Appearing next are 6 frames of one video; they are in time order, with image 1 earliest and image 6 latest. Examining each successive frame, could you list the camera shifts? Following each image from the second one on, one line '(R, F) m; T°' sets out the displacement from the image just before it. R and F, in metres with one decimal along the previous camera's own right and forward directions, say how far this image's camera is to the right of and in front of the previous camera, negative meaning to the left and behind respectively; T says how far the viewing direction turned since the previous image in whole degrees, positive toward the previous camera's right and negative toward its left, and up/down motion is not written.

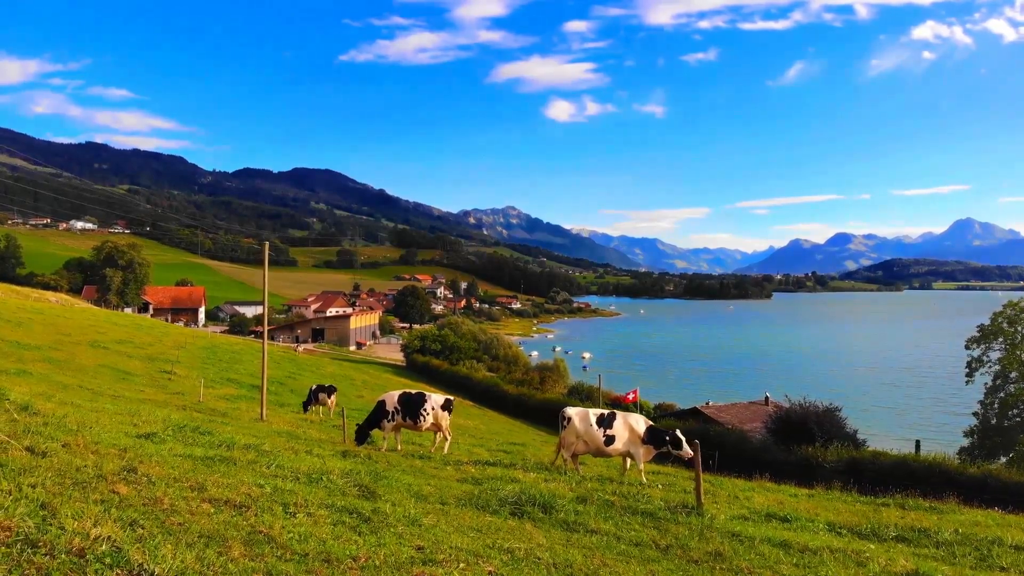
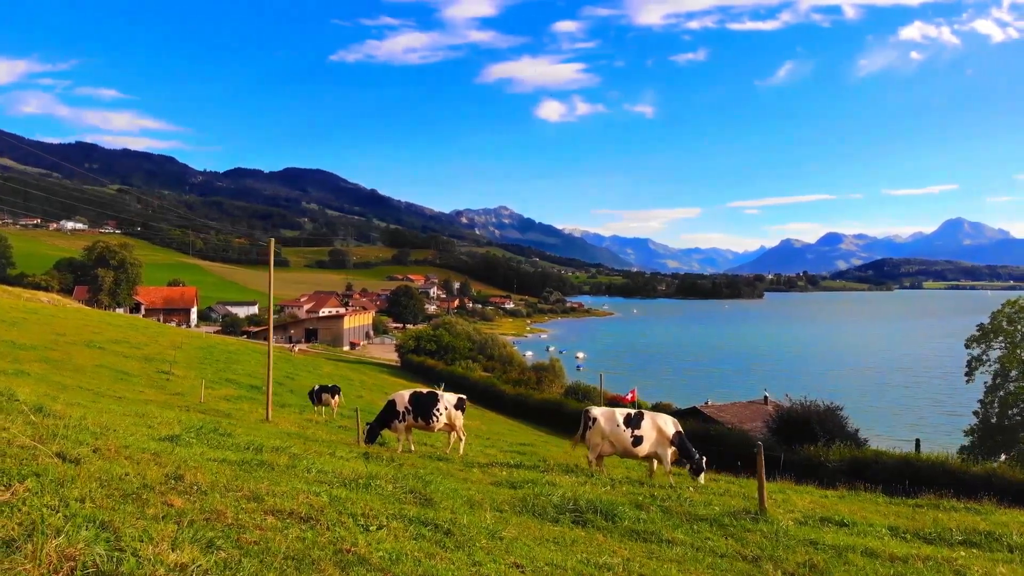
(-0.7, +0.5) m; 0°
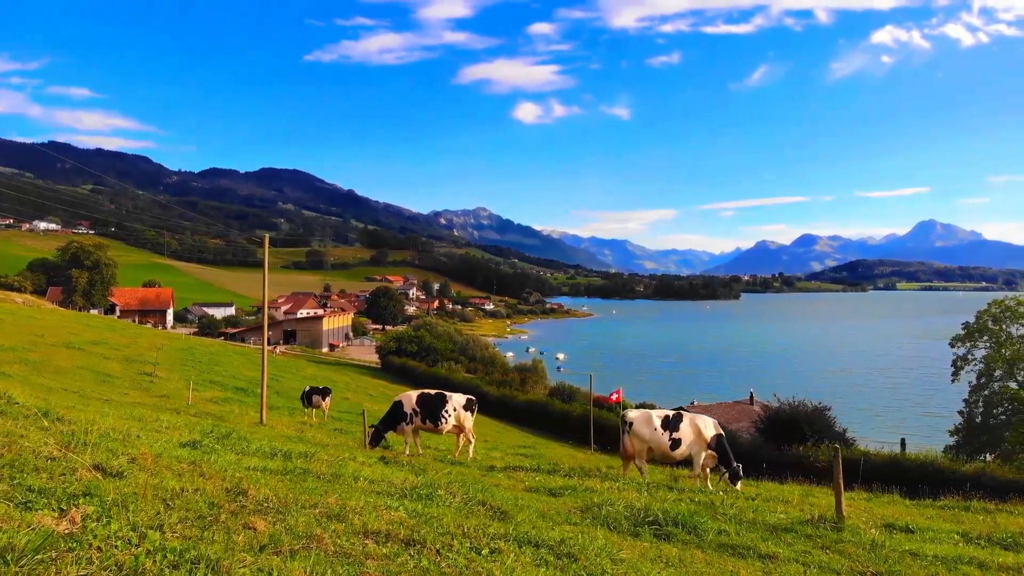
(-0.8, +0.6) m; +2°
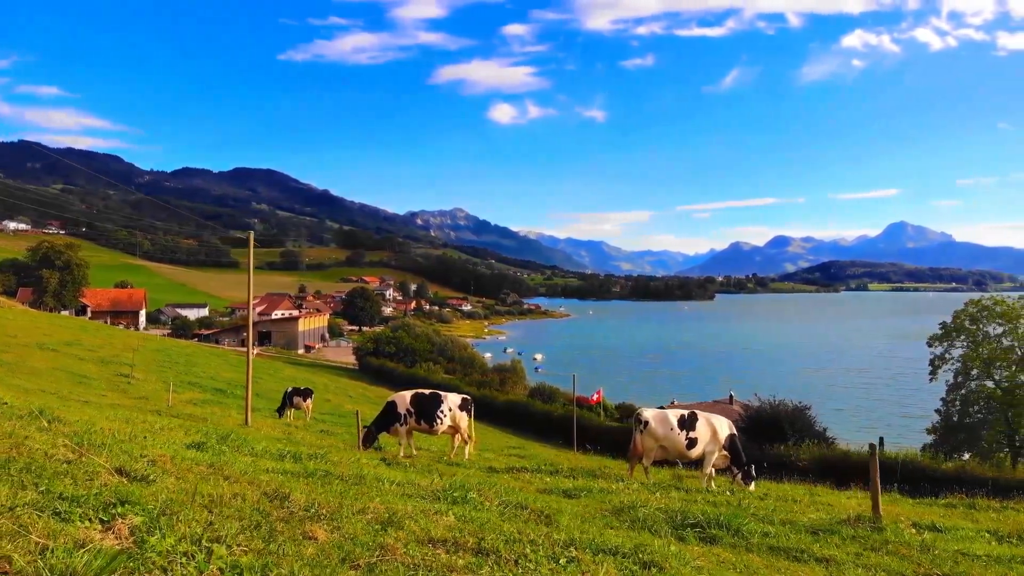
(-0.5, +0.3) m; +2°
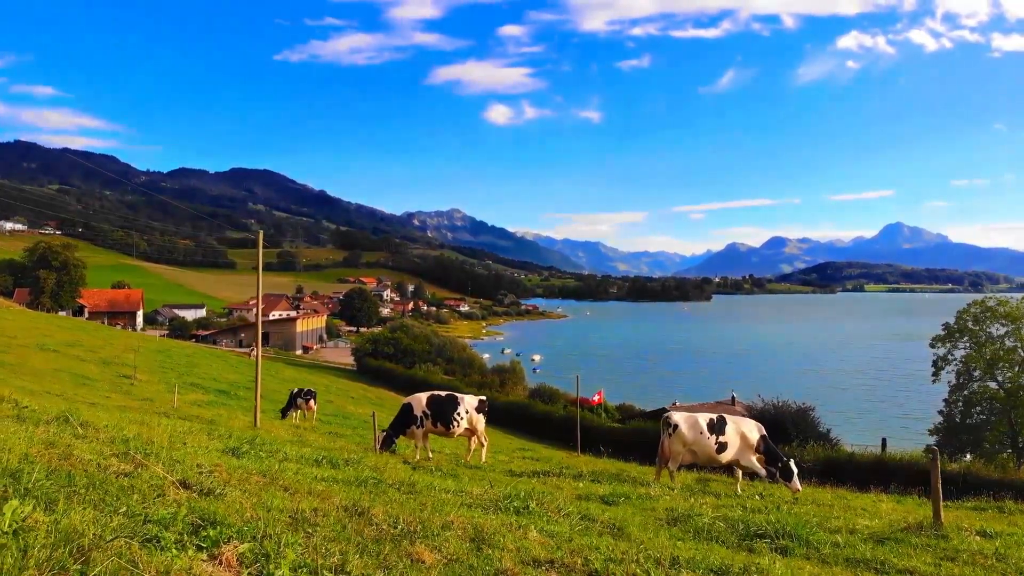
(-0.5, +0.2) m; 0°
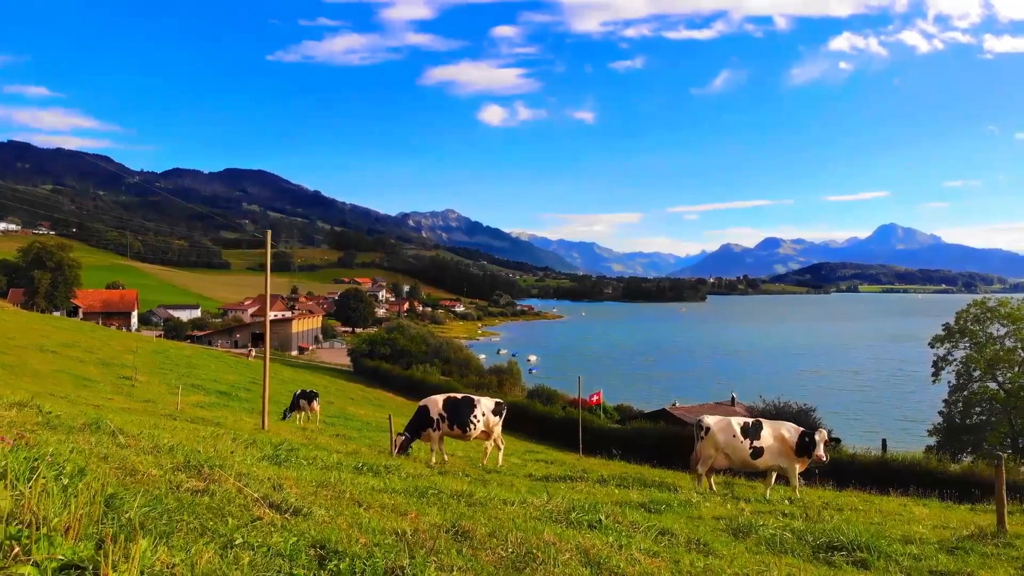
(-0.6, +0.2) m; 0°
